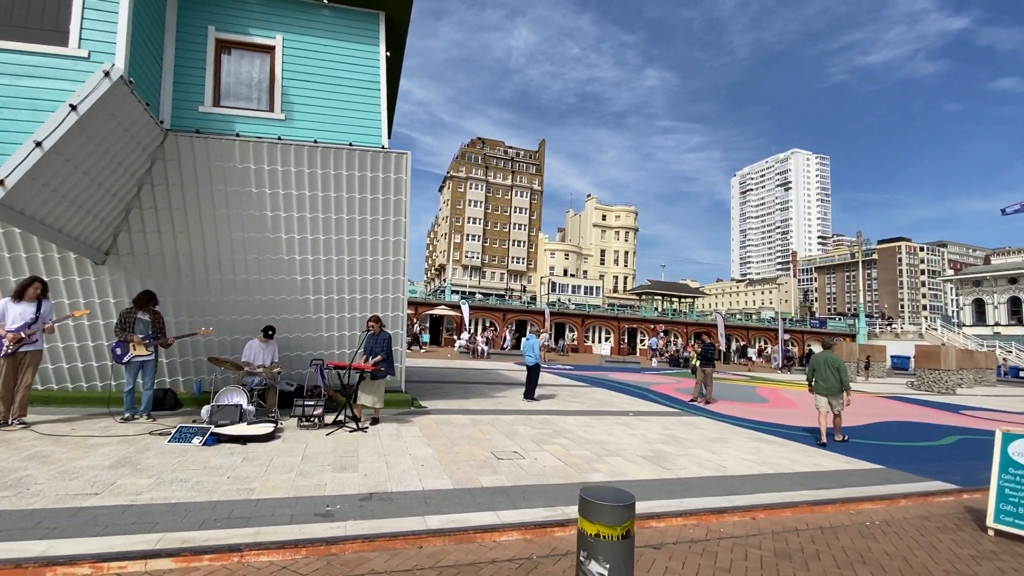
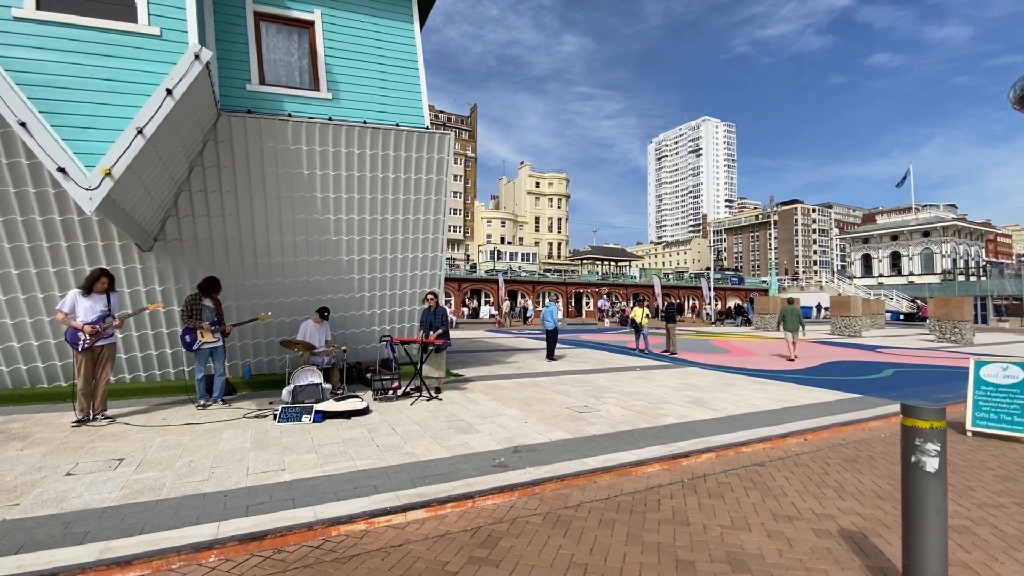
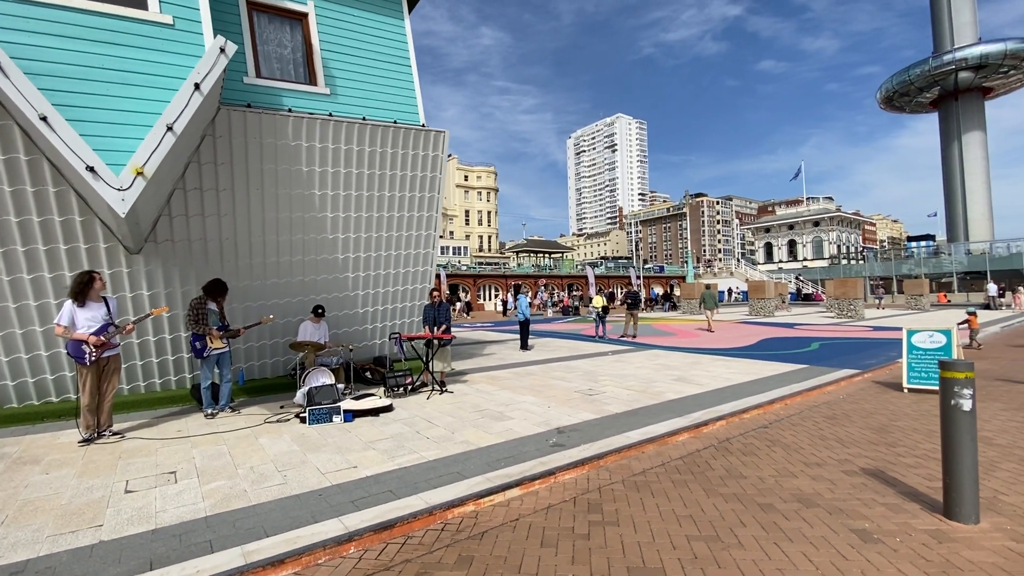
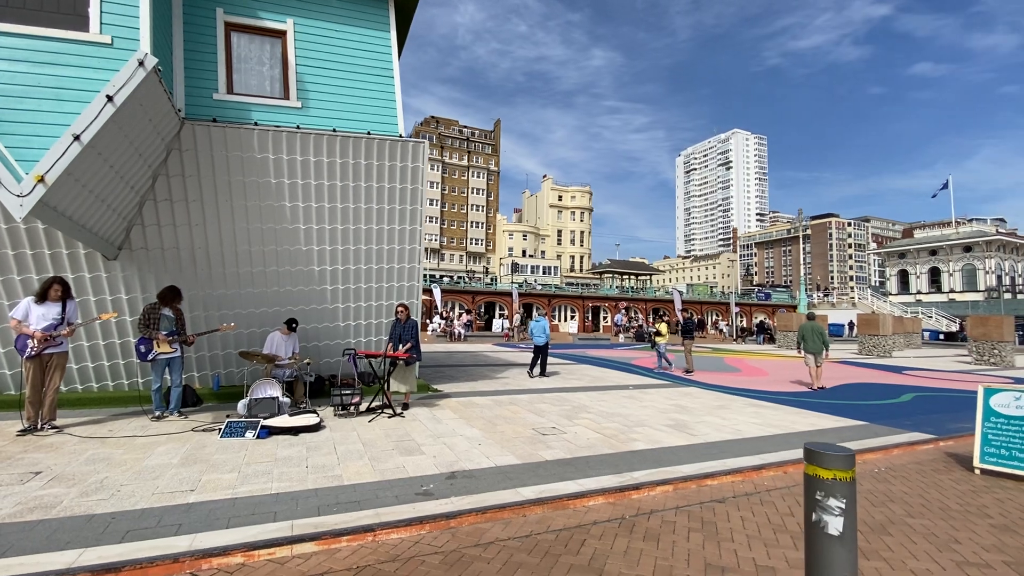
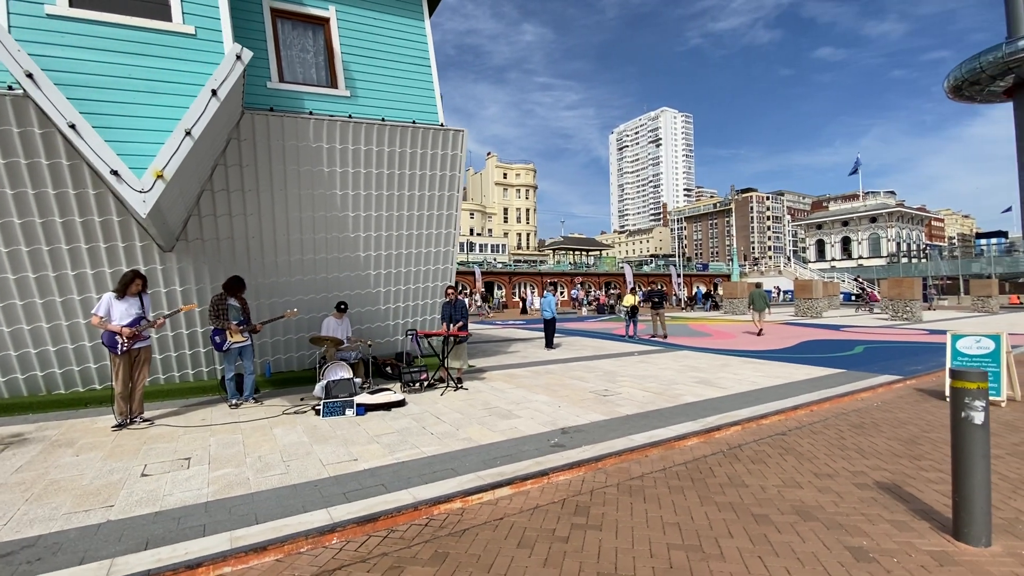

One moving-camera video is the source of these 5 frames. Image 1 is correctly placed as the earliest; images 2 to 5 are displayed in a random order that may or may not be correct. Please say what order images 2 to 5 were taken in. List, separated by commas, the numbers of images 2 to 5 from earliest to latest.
4, 2, 5, 3
